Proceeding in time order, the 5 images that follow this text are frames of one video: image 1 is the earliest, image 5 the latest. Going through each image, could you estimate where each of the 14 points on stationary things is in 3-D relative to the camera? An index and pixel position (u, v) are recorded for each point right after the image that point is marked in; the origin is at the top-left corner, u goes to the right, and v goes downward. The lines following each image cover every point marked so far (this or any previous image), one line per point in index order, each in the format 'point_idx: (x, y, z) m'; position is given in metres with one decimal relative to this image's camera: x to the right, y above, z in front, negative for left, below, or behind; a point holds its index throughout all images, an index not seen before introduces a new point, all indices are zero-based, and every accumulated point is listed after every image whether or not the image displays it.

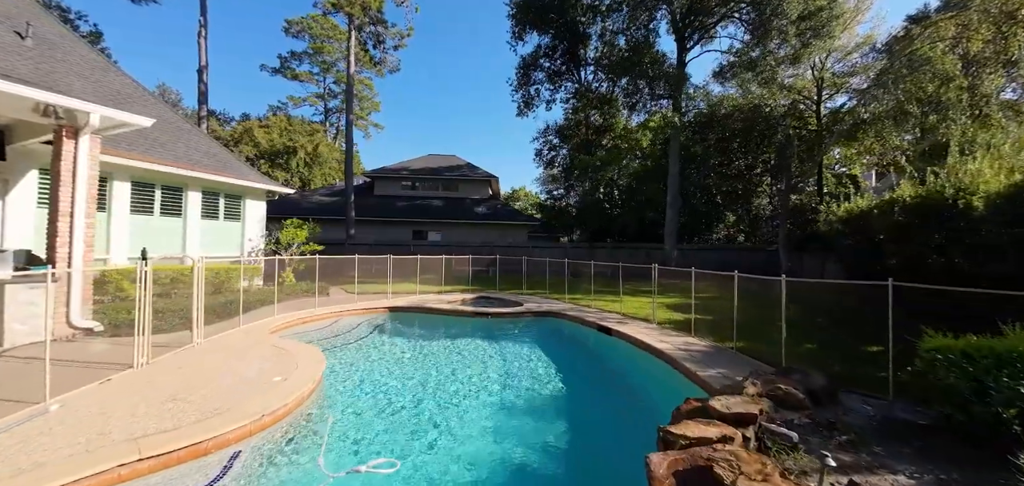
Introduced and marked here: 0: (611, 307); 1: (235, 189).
0: (+2.6, -1.6, +11.0) m
1: (-8.9, +1.7, +14.4) m
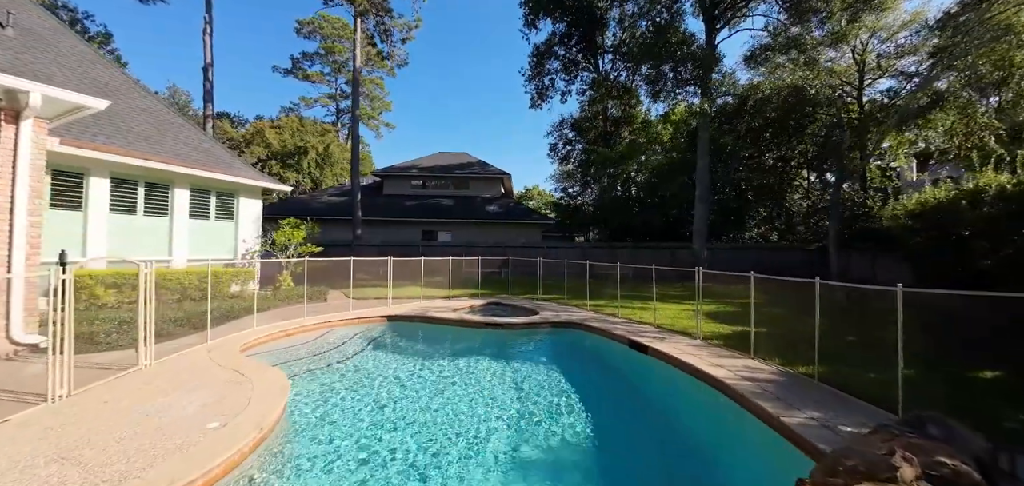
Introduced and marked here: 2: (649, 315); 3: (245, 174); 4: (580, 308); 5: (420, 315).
0: (+2.9, -1.6, +9.5) m
1: (-8.5, +1.7, +13.3) m
2: (+3.0, -1.6, +9.7) m
3: (-8.2, +2.1, +13.4) m
4: (+1.6, -1.5, +10.3) m
5: (-2.0, -1.6, +9.6) m
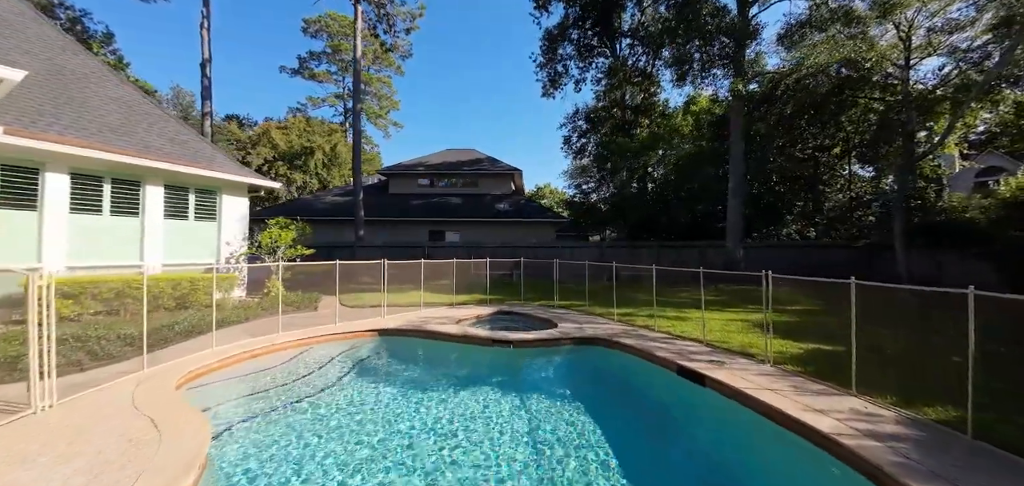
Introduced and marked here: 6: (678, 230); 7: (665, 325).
0: (+3.1, -1.6, +7.9) m
1: (-8.2, +1.6, +12.0) m
2: (+3.3, -1.6, +8.1) m
3: (-7.8, +2.0, +12.1) m
4: (+1.9, -1.5, +8.7) m
5: (-1.7, -1.6, +8.1) m
6: (+7.0, +0.5, +19.0) m
7: (+2.9, -1.6, +8.4) m
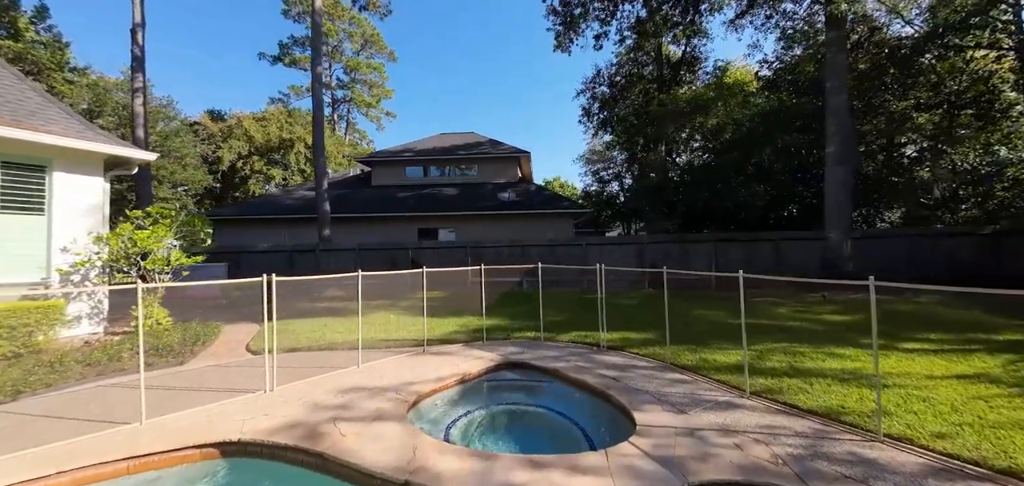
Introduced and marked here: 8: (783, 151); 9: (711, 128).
0: (+3.3, -1.4, +3.3) m
1: (-8.0, +1.5, +7.5) m
2: (+3.4, -1.4, +3.5) m
3: (-7.7, +1.9, +7.6) m
4: (+2.0, -1.4, +4.1) m
5: (-1.6, -1.5, +3.6) m
6: (+7.2, +0.8, +14.4) m
7: (+3.1, -1.4, +3.8) m
8: (+7.7, +2.6, +13.4) m
9: (+6.0, +3.5, +13.5) m
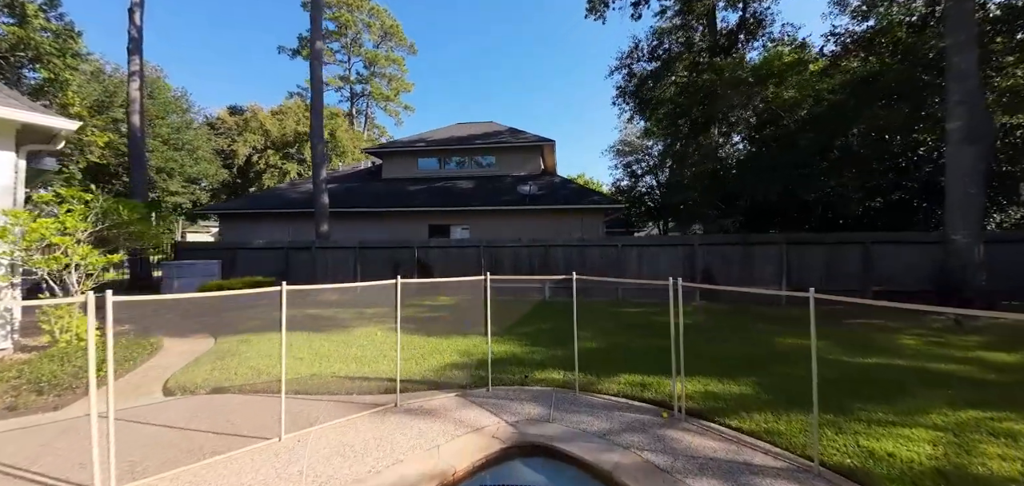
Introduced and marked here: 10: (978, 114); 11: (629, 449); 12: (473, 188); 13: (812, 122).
0: (+3.3, -1.5, +1.1) m
1: (-7.8, +1.6, +5.8) m
2: (+3.5, -1.5, +1.2) m
3: (-7.4, +2.0, +5.8) m
4: (+2.1, -1.4, +1.9) m
5: (-1.5, -1.5, +1.6) m
6: (+7.8, +0.7, +11.9) m
7: (+3.1, -1.4, +1.6) m
8: (+8.3, +2.6, +10.9) m
9: (+6.6, +3.4, +11.1) m
10: (+8.6, +2.3, +8.4) m
11: (+0.8, -1.4, +3.2) m
12: (-1.6, +2.2, +17.4) m
13: (+7.4, +3.1, +11.1) m
